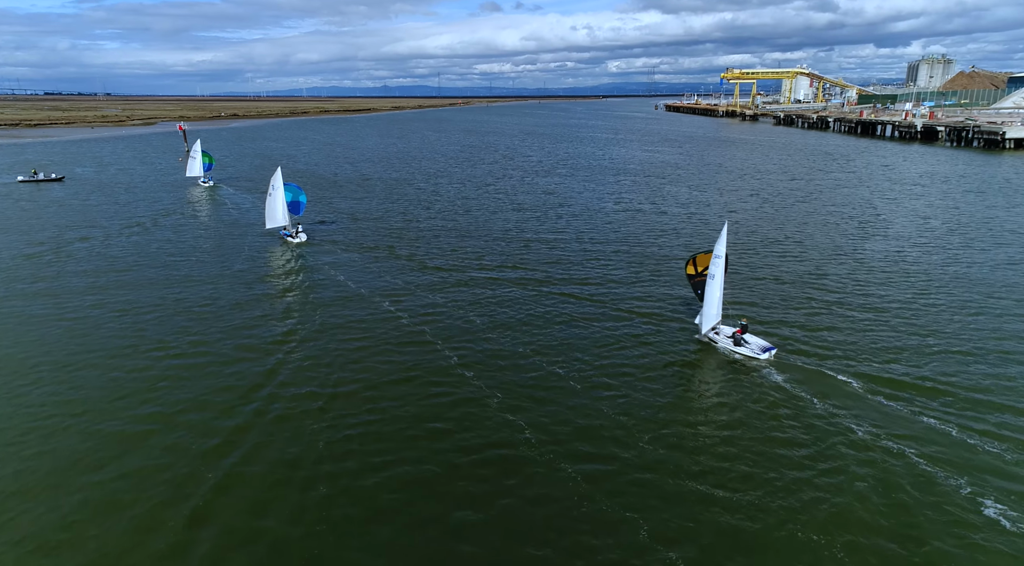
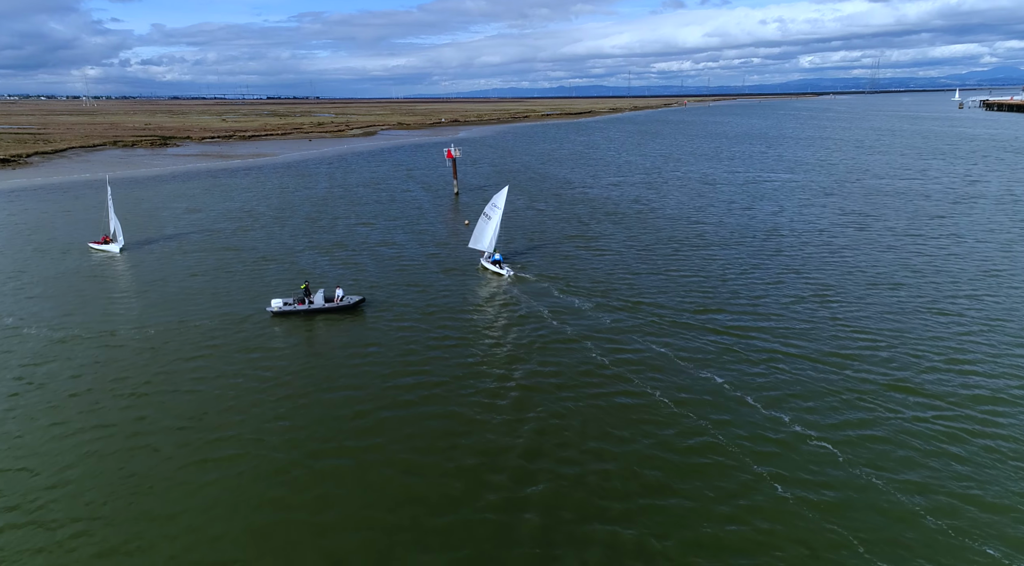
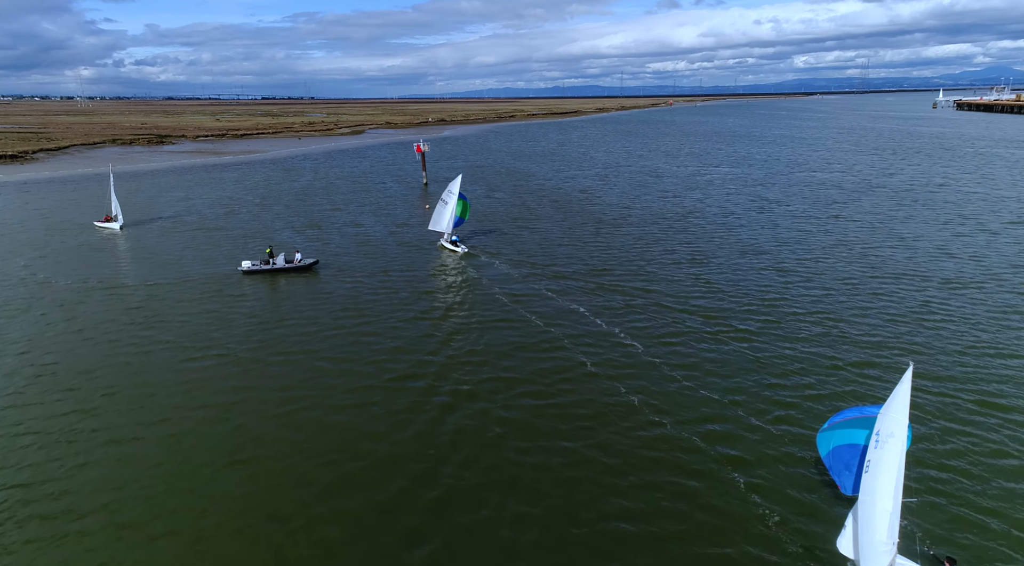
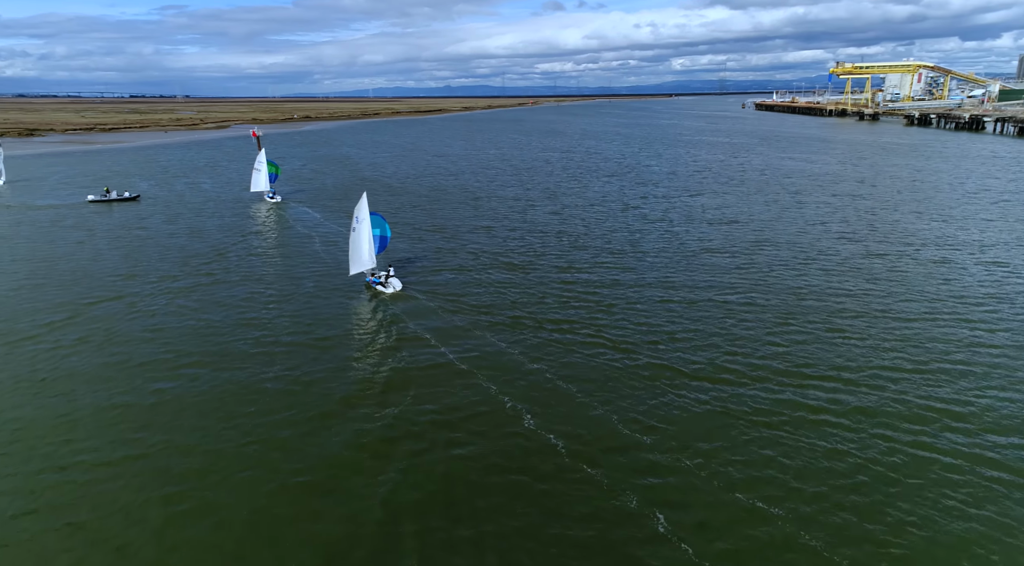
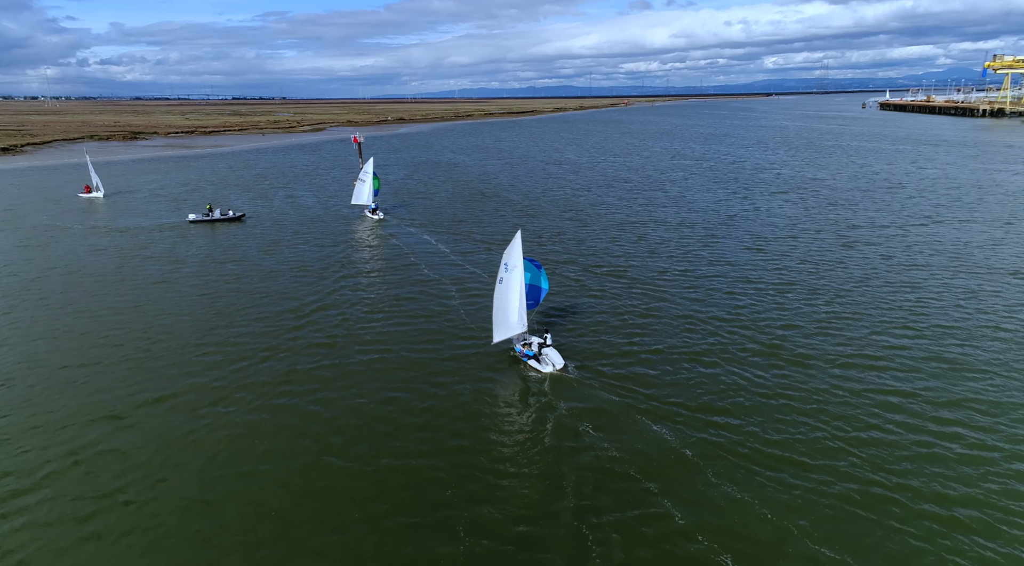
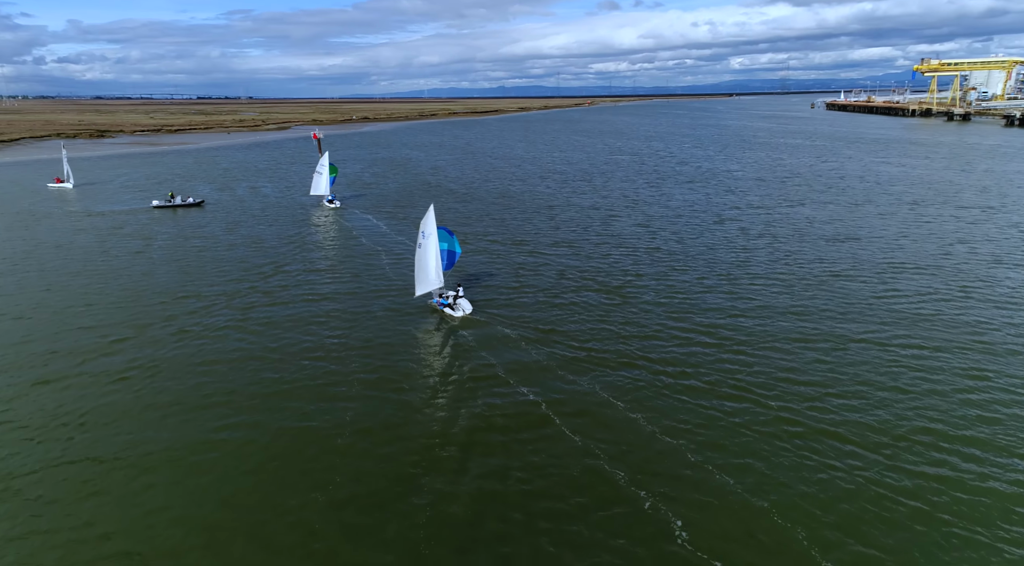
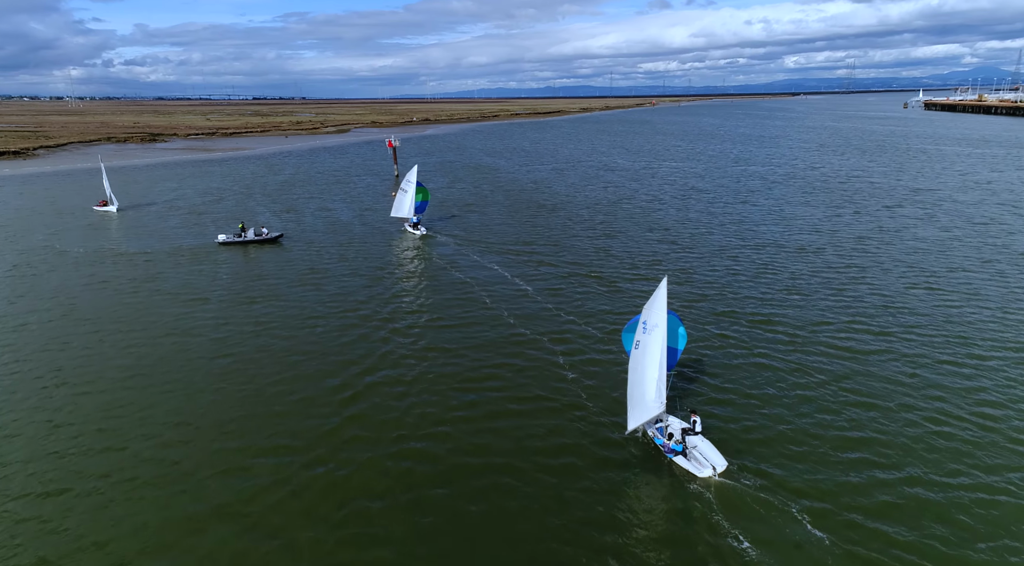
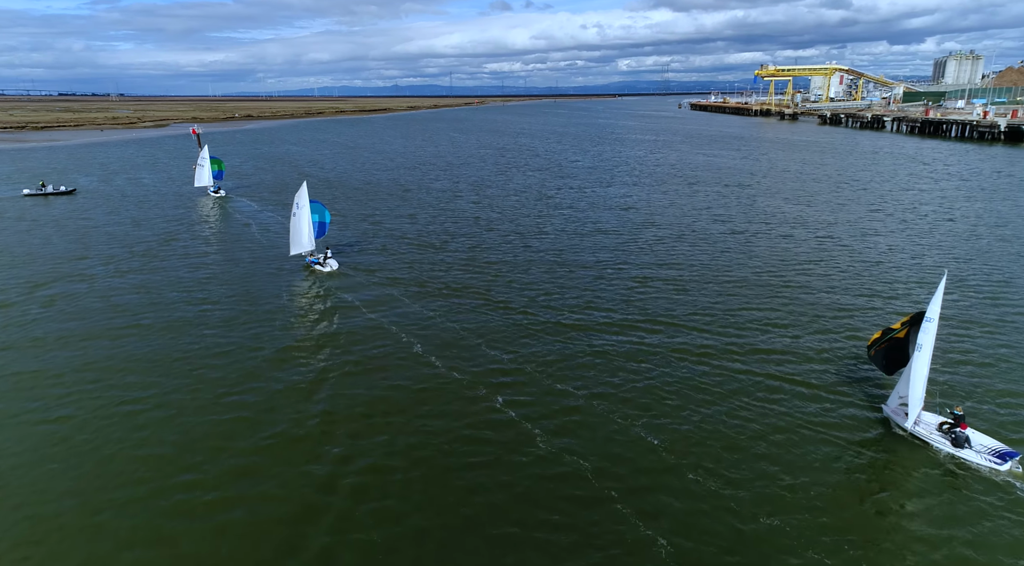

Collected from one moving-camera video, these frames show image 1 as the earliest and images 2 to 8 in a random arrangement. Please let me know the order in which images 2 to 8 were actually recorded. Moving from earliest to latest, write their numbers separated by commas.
8, 4, 6, 5, 7, 3, 2
